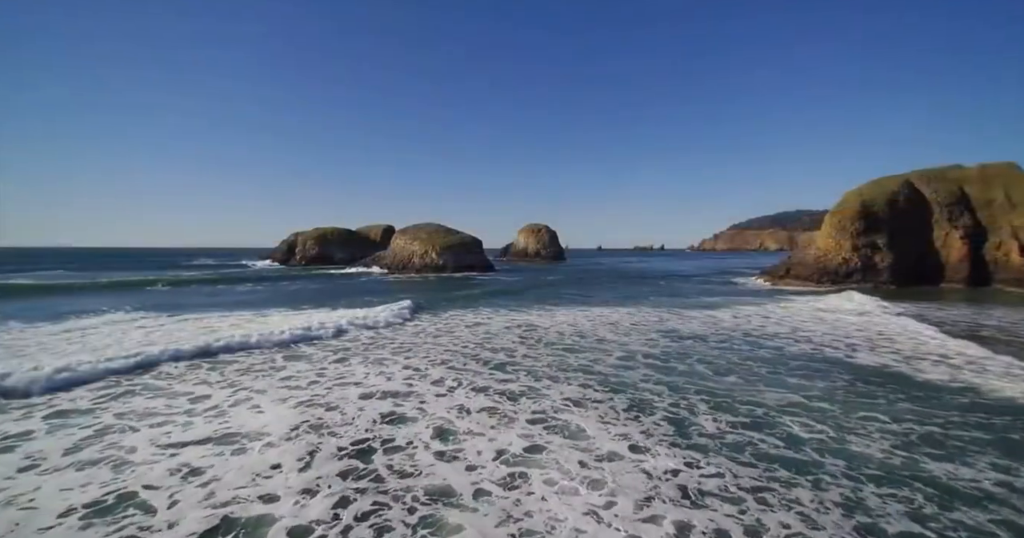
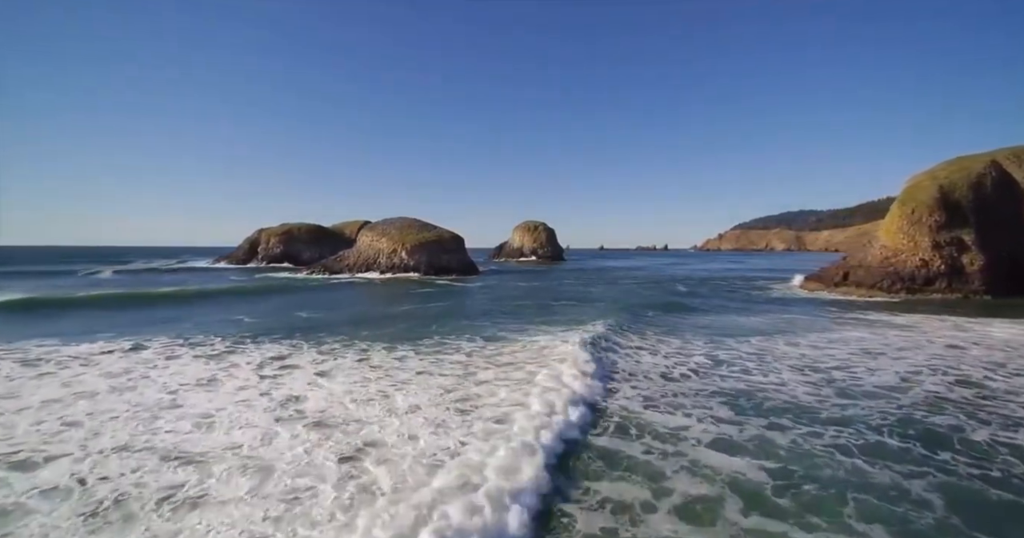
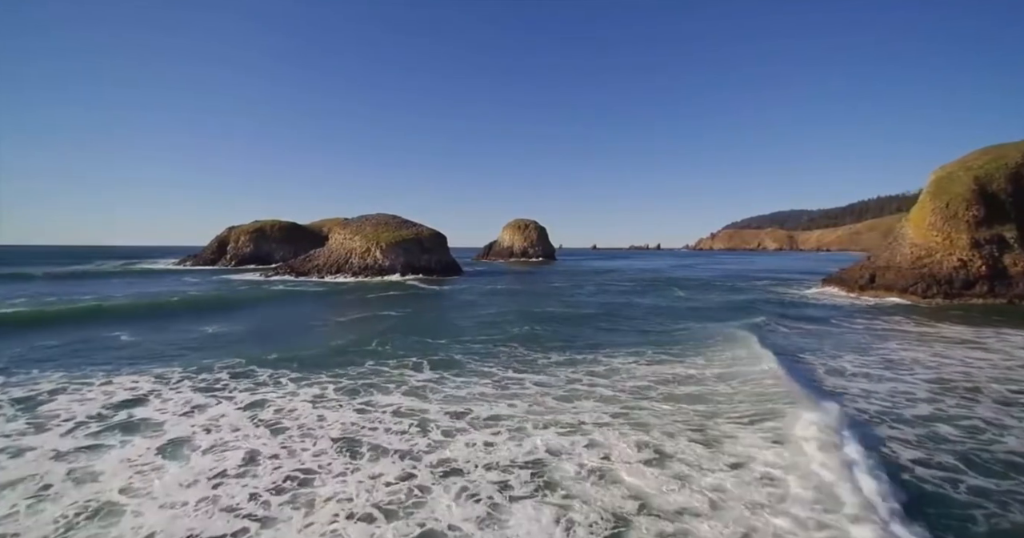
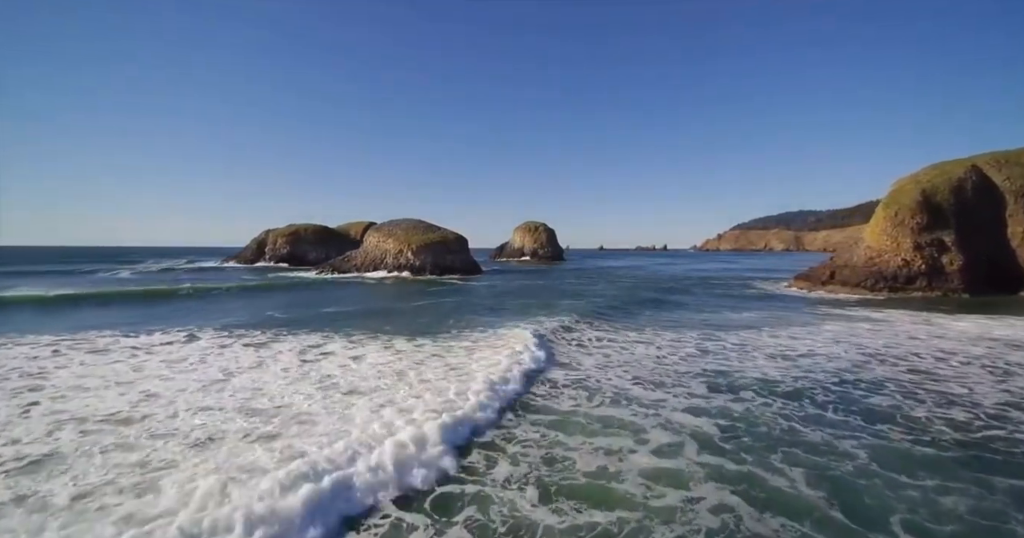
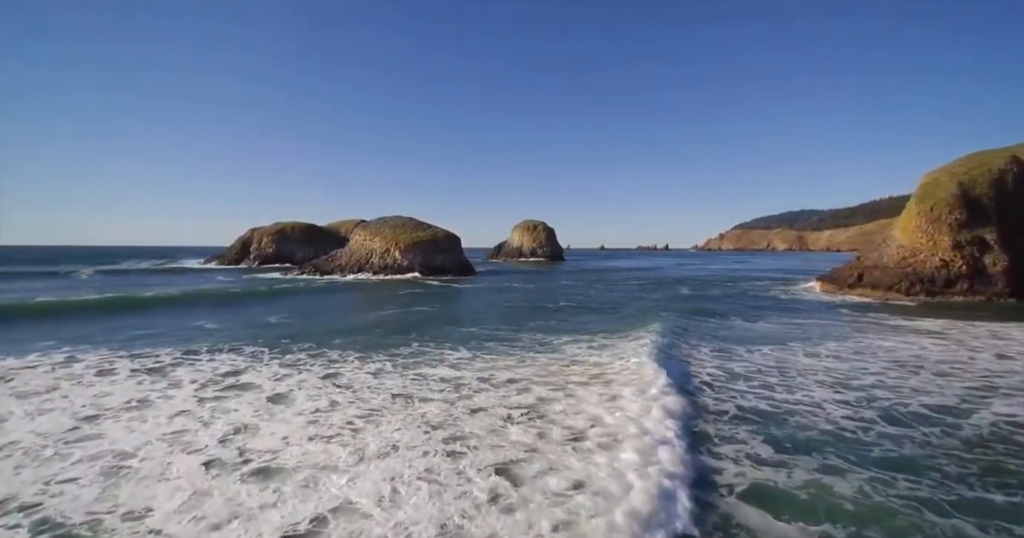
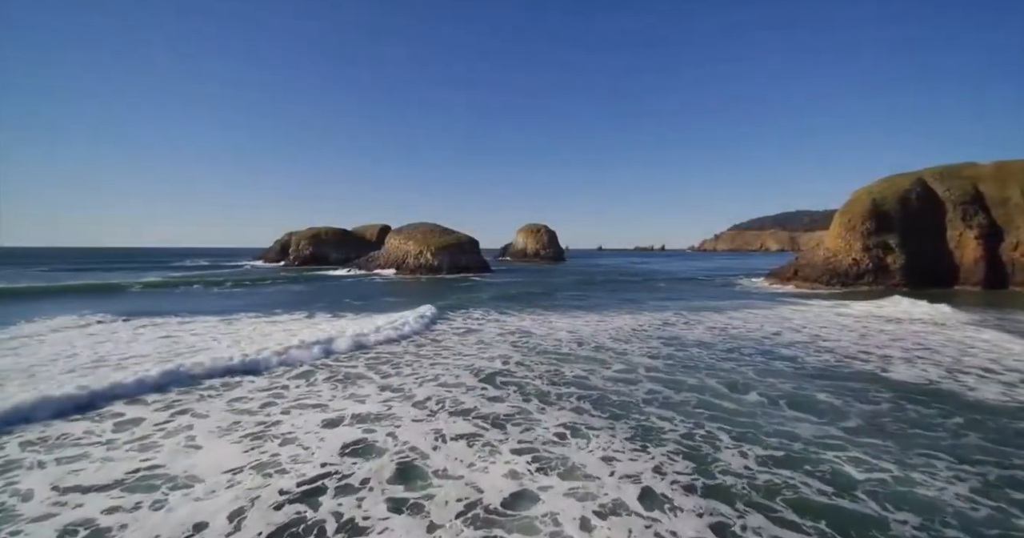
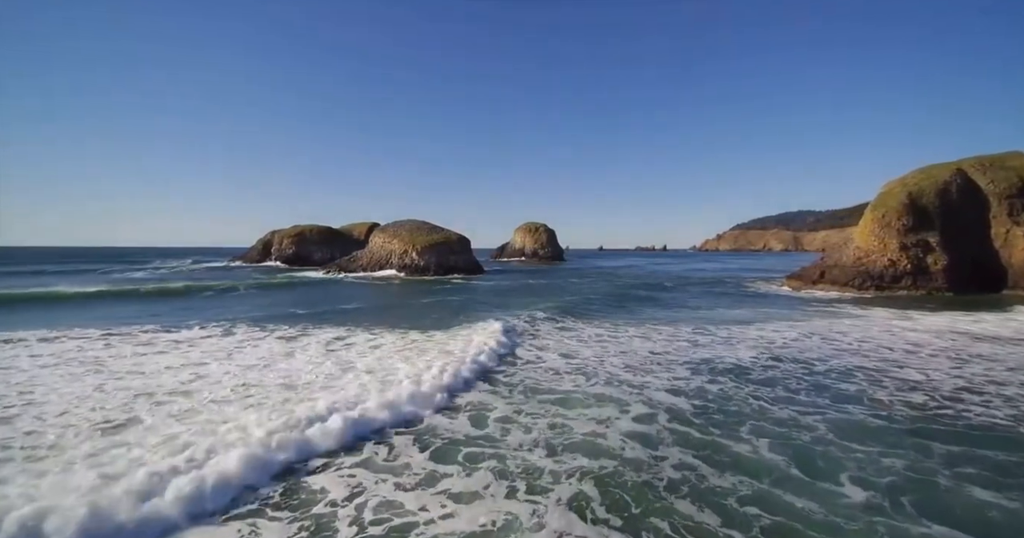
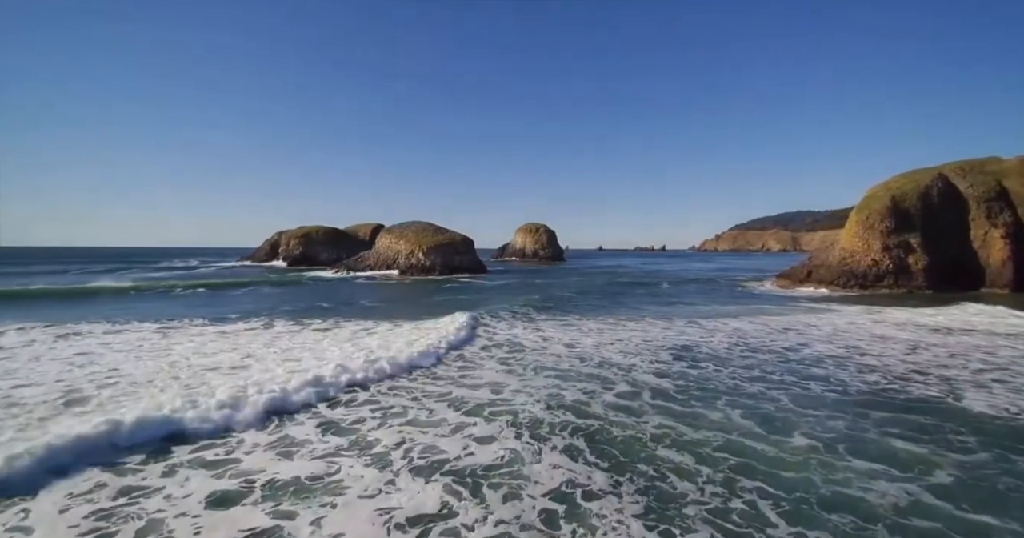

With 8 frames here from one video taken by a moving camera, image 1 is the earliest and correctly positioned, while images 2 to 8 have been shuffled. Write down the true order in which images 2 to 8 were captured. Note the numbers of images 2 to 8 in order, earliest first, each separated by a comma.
6, 8, 7, 4, 2, 5, 3
